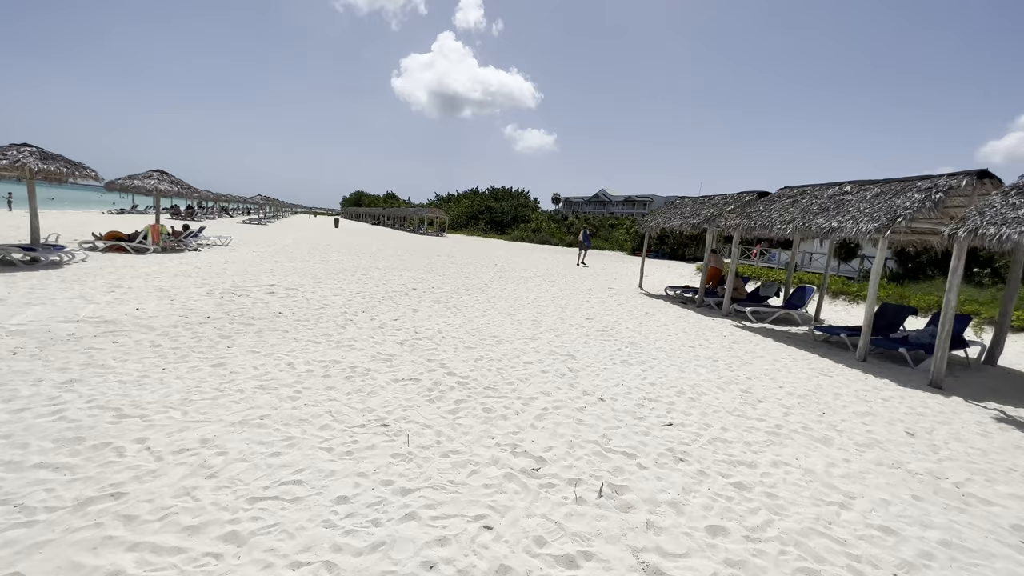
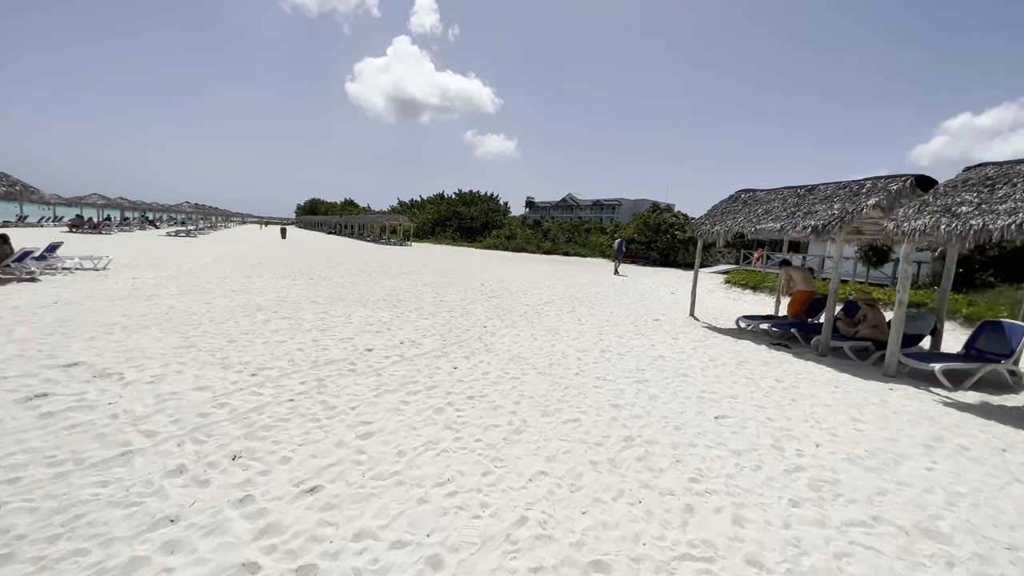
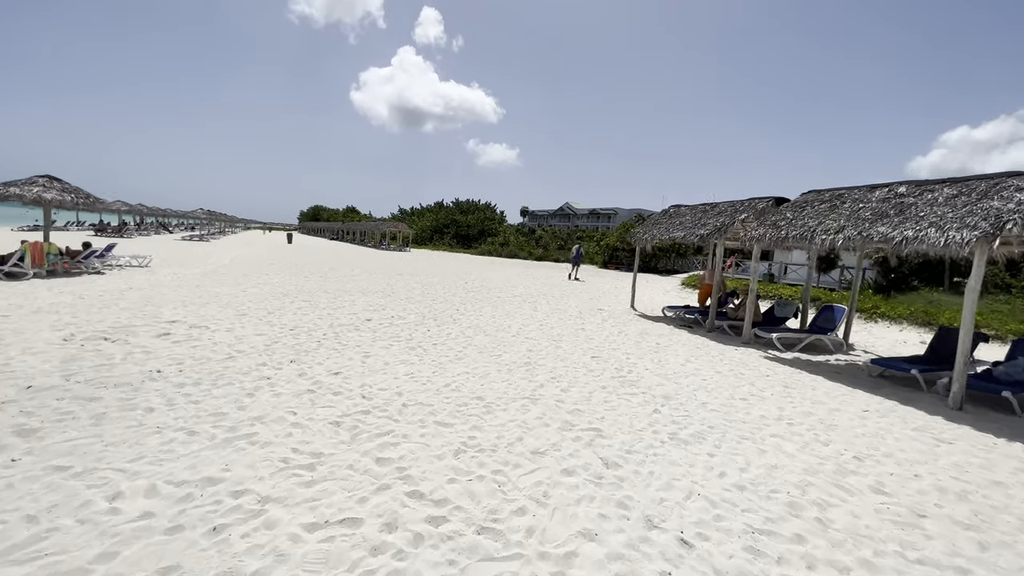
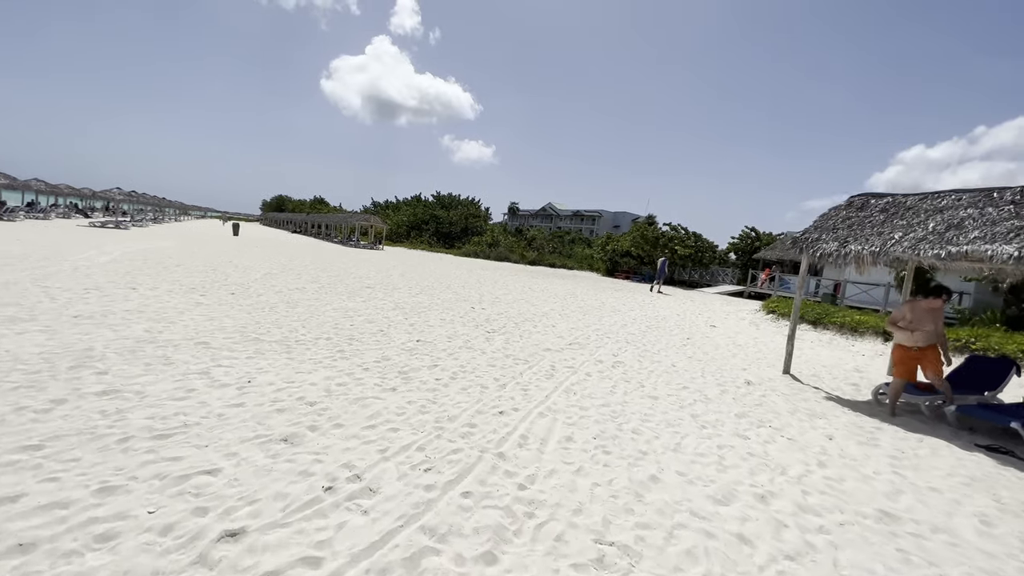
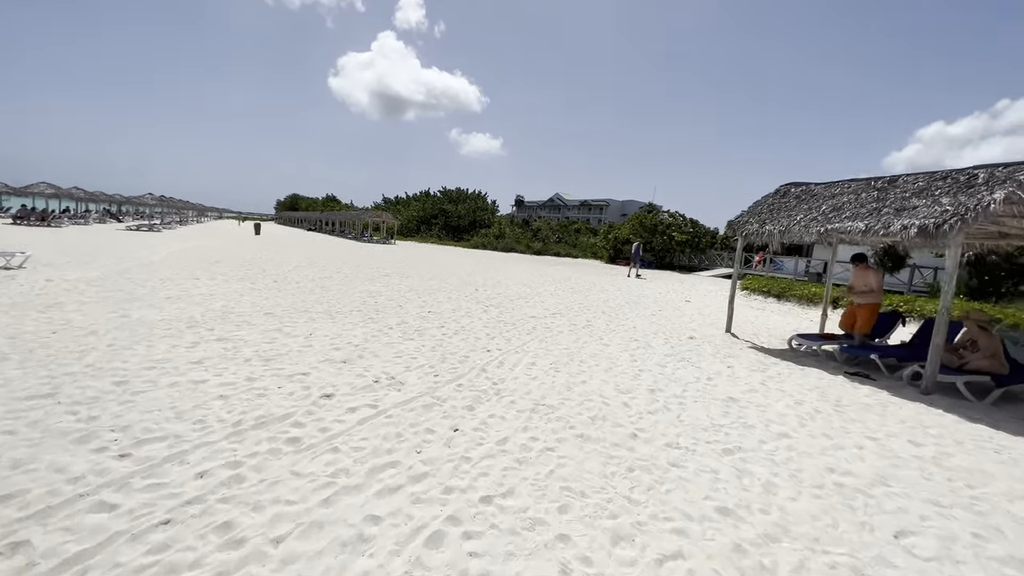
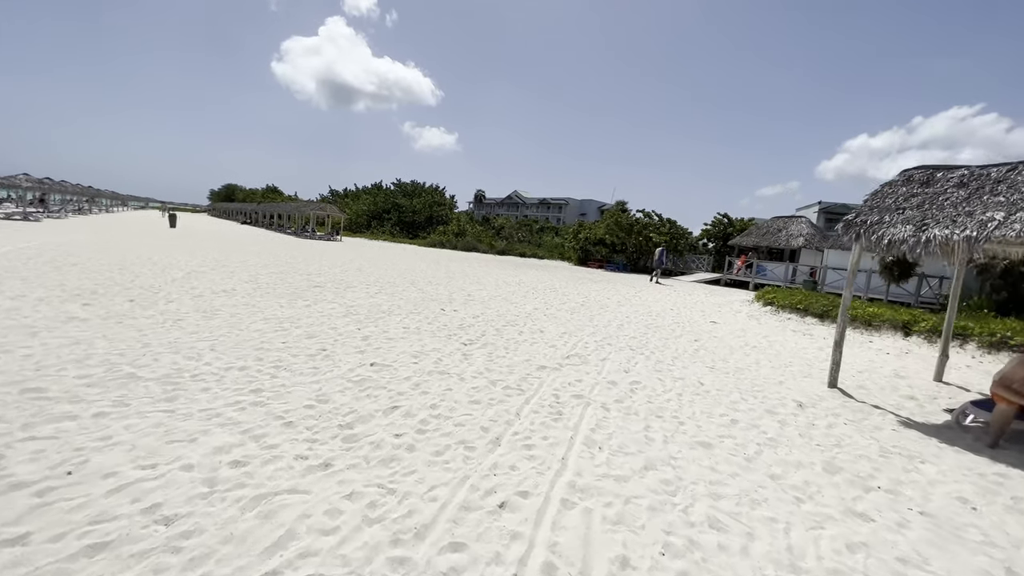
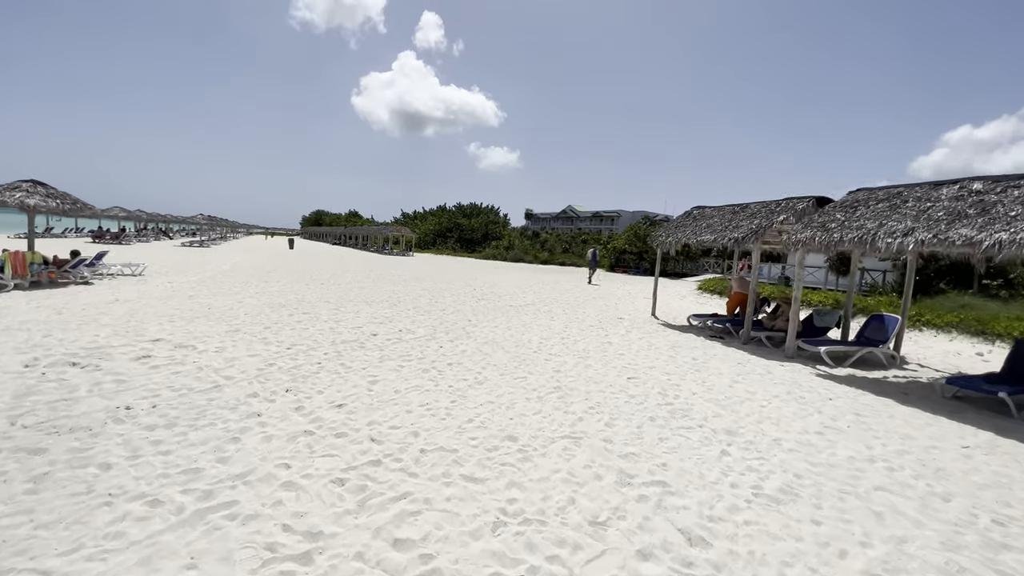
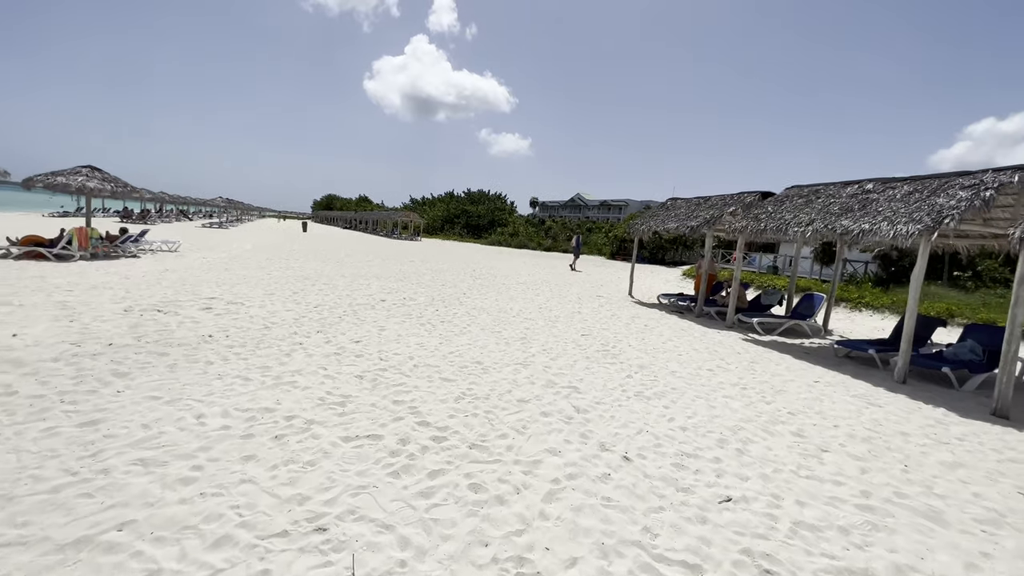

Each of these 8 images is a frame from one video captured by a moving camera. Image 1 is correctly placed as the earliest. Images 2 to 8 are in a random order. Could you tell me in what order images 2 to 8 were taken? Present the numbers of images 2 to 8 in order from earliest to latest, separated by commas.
8, 3, 7, 2, 5, 4, 6
